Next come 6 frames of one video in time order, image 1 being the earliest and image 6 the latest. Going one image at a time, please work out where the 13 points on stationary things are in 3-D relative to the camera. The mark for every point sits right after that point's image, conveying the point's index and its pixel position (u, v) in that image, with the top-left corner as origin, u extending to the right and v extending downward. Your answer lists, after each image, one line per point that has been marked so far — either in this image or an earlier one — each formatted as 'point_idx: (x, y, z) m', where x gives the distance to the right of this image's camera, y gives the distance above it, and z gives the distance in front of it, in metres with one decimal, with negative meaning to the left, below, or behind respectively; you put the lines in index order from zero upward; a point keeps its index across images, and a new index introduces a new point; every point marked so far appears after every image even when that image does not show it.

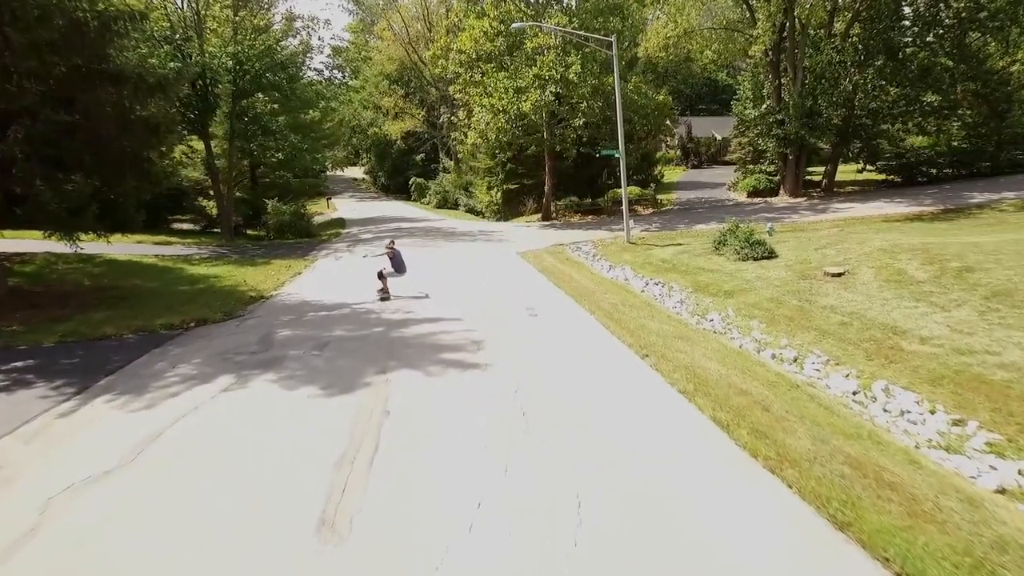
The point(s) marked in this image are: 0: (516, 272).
0: (+0.2, +0.6, +14.2) m
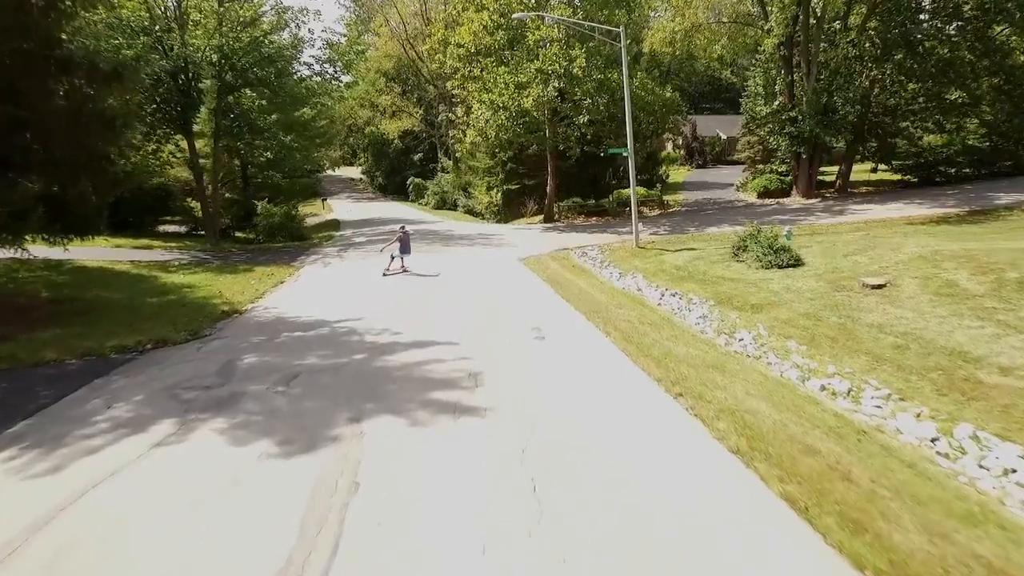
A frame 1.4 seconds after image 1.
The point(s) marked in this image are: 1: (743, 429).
0: (+0.3, +0.2, +12.9) m
1: (+3.3, -2.0, +5.1) m
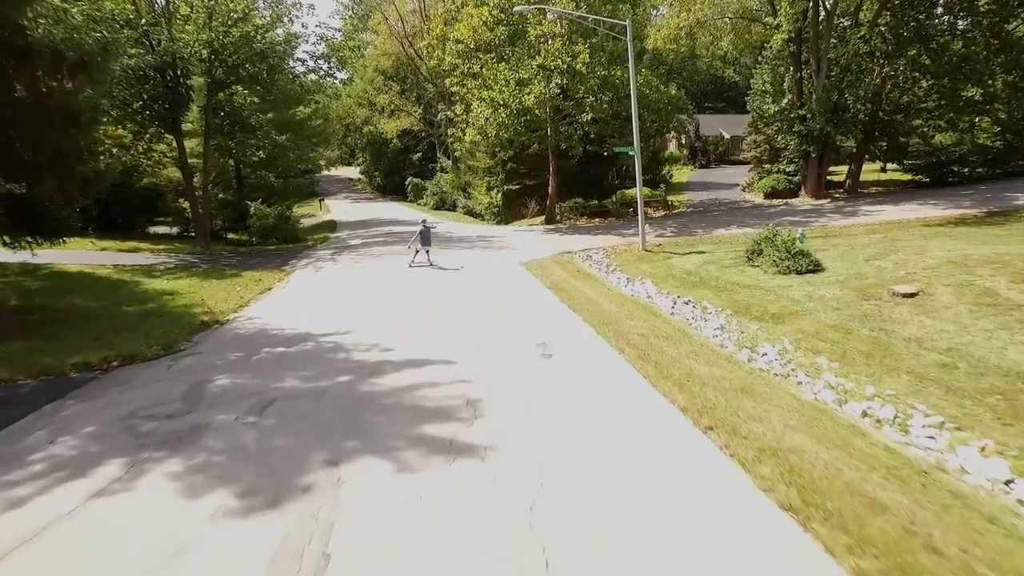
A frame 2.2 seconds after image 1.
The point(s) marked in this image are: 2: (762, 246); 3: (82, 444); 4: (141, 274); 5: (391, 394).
0: (+0.3, -0.1, +12.1) m
1: (+3.4, -2.3, +4.3) m
2: (+9.8, +1.6, +13.8) m
3: (-6.2, -2.3, +5.1) m
4: (-16.3, +0.6, +15.5) m
5: (-2.0, -1.8, +6.0) m
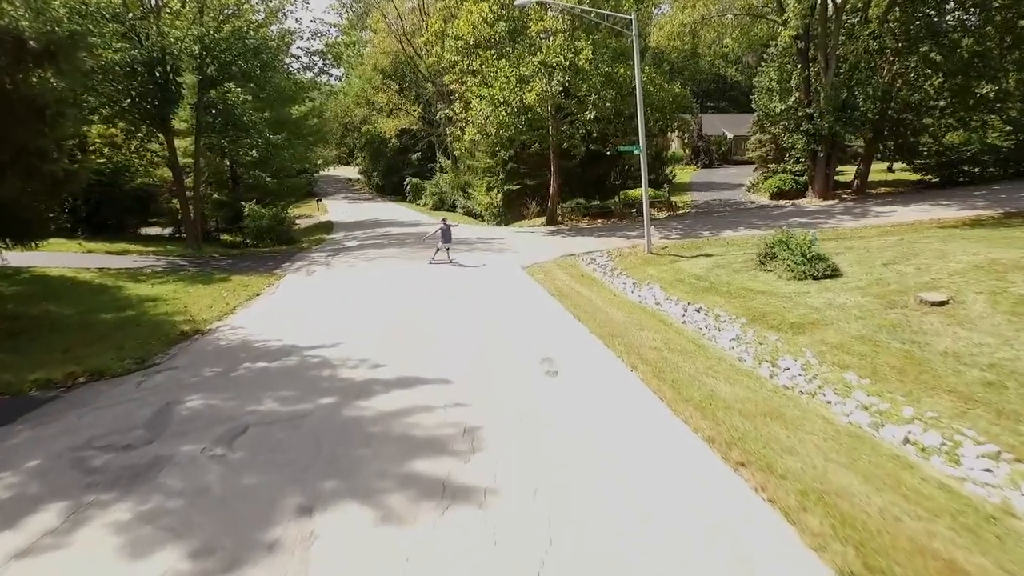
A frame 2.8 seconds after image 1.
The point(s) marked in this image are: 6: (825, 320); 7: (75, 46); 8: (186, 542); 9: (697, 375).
0: (+0.4, -0.3, +11.5) m
1: (+3.4, -2.5, +3.6) m
2: (+9.8, +1.4, +13.2) m
3: (-6.2, -2.5, +4.5) m
4: (-16.2, +0.4, +14.8) m
5: (-2.0, -2.0, +5.3) m
6: (+8.4, -0.9, +9.5) m
7: (-12.2, +6.8, +10.0) m
8: (-3.3, -2.6, +3.6) m
9: (+3.5, -1.7, +6.7) m
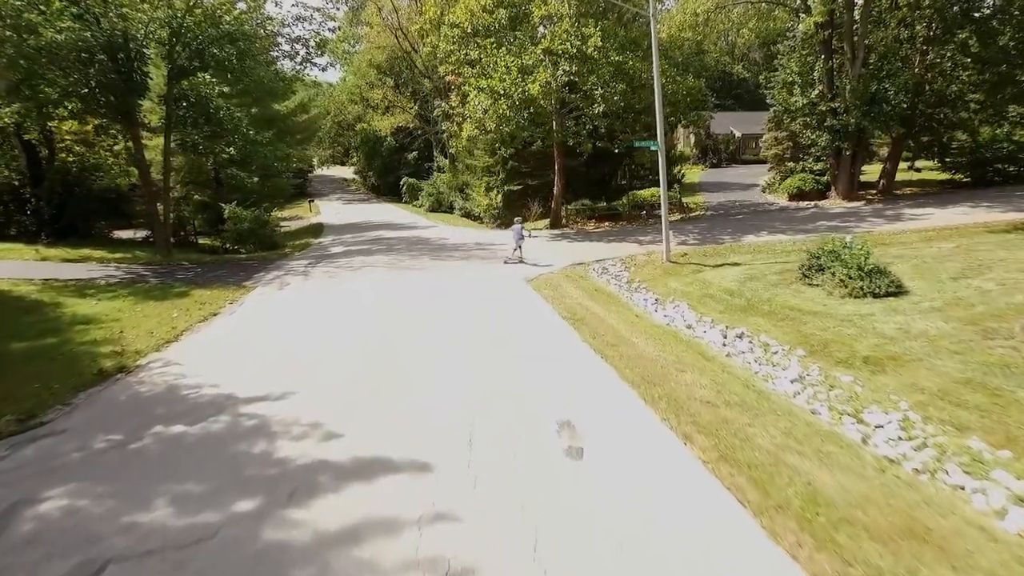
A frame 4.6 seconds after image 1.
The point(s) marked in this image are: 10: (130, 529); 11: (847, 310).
0: (+0.4, -0.8, +9.6) m
1: (+3.5, -3.0, +1.7) m
2: (+9.9, +0.9, +11.3) m
3: (-6.1, -3.0, +2.5) m
4: (-16.2, -0.2, +12.9) m
5: (-1.9, -2.5, +3.4) m
6: (+8.5, -1.4, +7.5) m
7: (-12.1, +6.2, +8.0) m
8: (-3.2, -3.1, +1.7) m
9: (+3.6, -2.2, +4.8) m
10: (-4.0, -2.6, +3.8) m
11: (+9.1, -0.6, +9.6) m
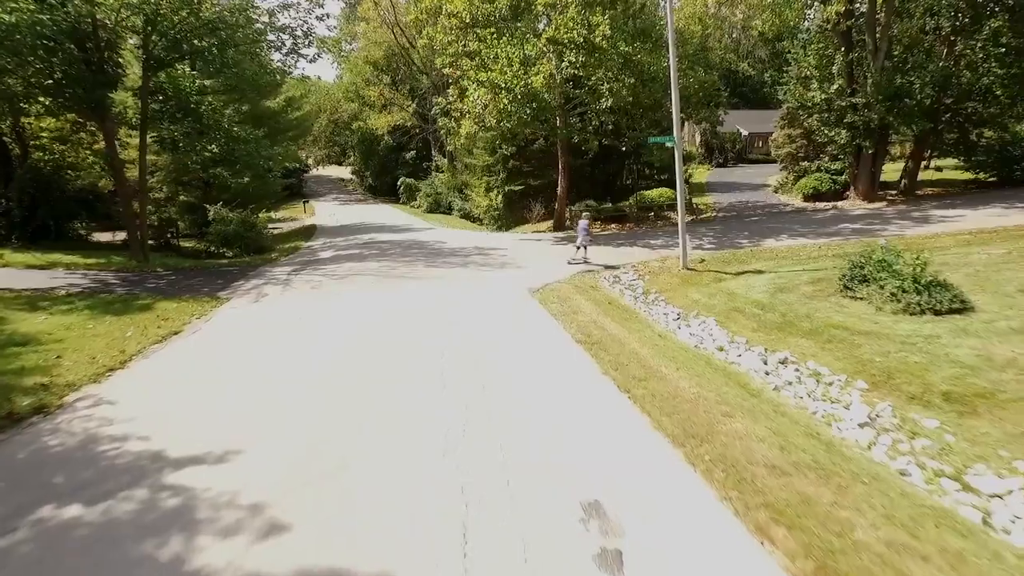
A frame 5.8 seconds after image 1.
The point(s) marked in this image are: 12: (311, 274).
0: (+0.5, -1.2, +8.2) m
1: (+3.6, -3.4, +0.3) m
2: (+10.0, +0.5, +9.9) m
3: (-6.0, -3.4, +1.2) m
4: (-16.1, -0.5, +11.5) m
5: (-1.8, -2.9, +2.1) m
6: (+8.6, -1.8, +6.2) m
7: (-12.1, +5.8, +6.7) m
8: (-3.1, -3.5, +0.3) m
9: (+3.7, -2.6, +3.5) m
10: (-3.9, -2.9, +2.4) m
11: (+9.2, -1.0, +8.3) m
12: (-8.4, +0.6, +14.7) m
